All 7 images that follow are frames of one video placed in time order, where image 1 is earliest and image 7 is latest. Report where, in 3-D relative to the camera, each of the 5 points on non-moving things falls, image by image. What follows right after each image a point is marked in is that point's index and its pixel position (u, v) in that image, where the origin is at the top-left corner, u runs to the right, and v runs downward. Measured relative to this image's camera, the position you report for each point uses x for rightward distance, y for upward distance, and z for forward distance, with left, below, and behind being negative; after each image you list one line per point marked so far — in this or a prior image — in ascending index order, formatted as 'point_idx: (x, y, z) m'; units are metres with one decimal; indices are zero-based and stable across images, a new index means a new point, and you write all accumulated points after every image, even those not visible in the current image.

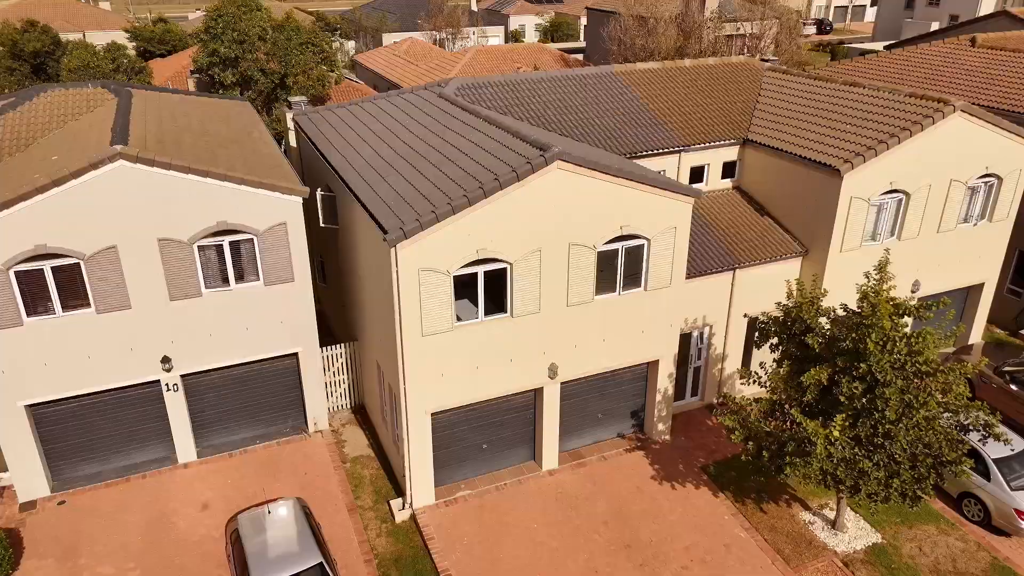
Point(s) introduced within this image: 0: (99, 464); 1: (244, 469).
0: (-10.8, -4.5, +17.9) m
1: (-7.2, -4.8, +18.3) m
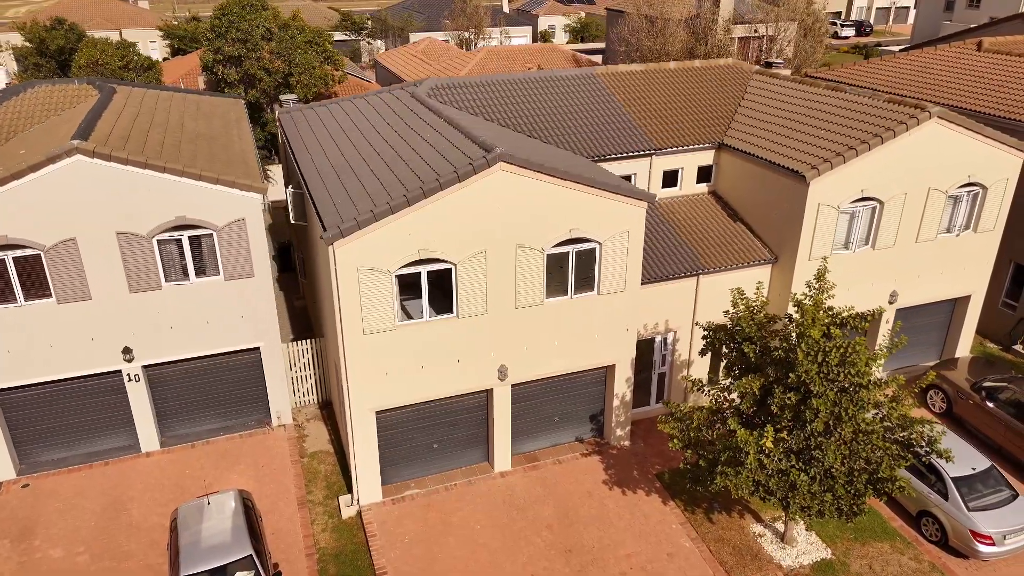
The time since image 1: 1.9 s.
0: (-12.0, -4.3, +18.4) m
1: (-8.4, -4.7, +18.6) m
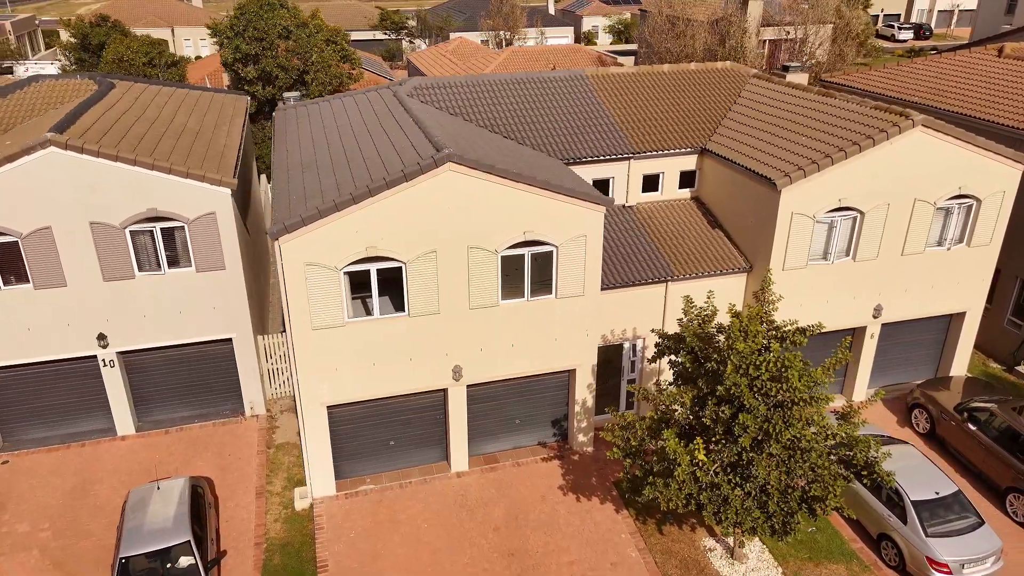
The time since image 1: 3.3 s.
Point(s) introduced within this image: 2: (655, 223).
0: (-13.0, -3.9, +19.2) m
1: (-9.4, -4.4, +19.2) m
2: (+4.2, +1.9, +19.9) m
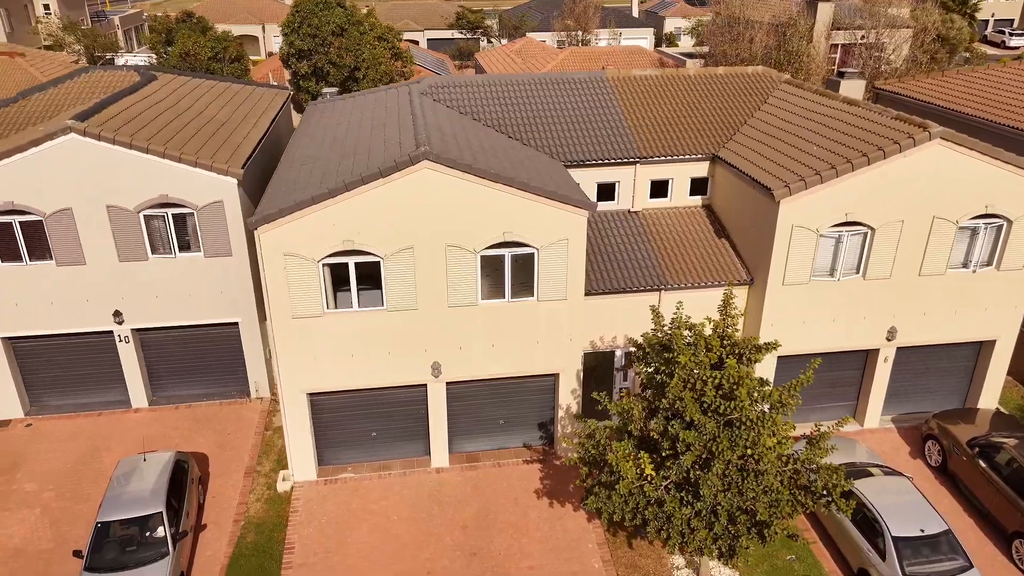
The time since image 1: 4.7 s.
0: (-13.3, -3.2, +20.6) m
1: (-9.7, -3.9, +20.2) m
2: (+4.2, +1.7, +19.5) m
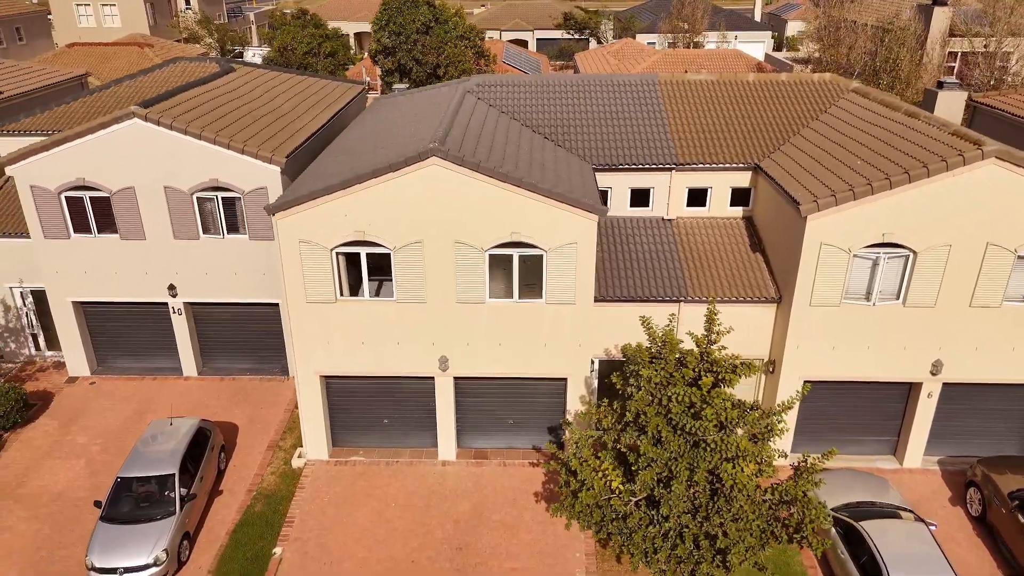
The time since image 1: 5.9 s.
0: (-12.5, -2.3, +22.4) m
1: (-9.1, -3.3, +21.5) m
2: (+4.9, +1.3, +18.8) m
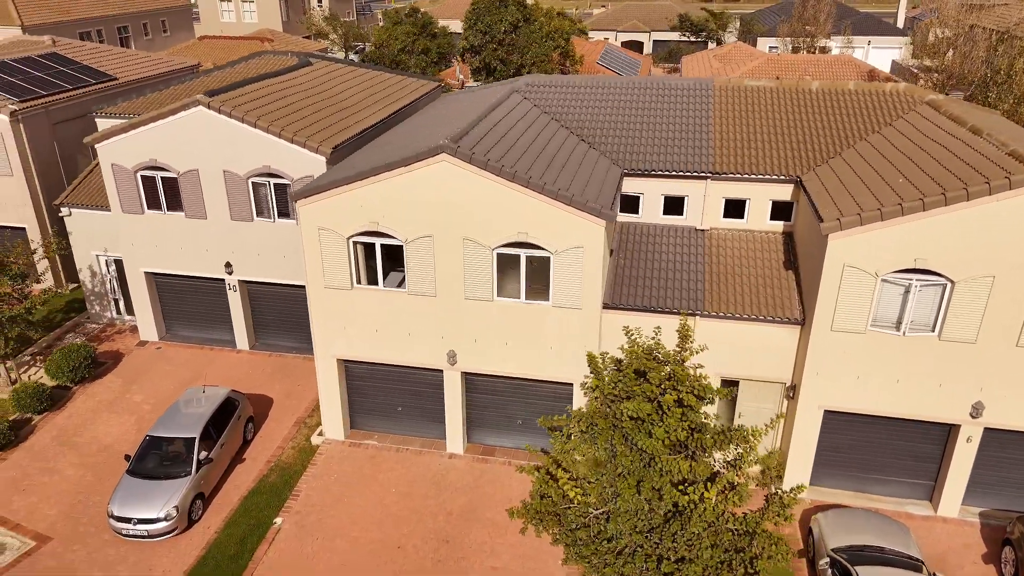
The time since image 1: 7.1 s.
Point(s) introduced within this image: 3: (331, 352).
0: (-11.3, -1.5, +24.3) m
1: (-8.2, -2.6, +22.9) m
2: (+5.5, +0.9, +18.0) m
3: (-4.7, -1.7, +17.9) m
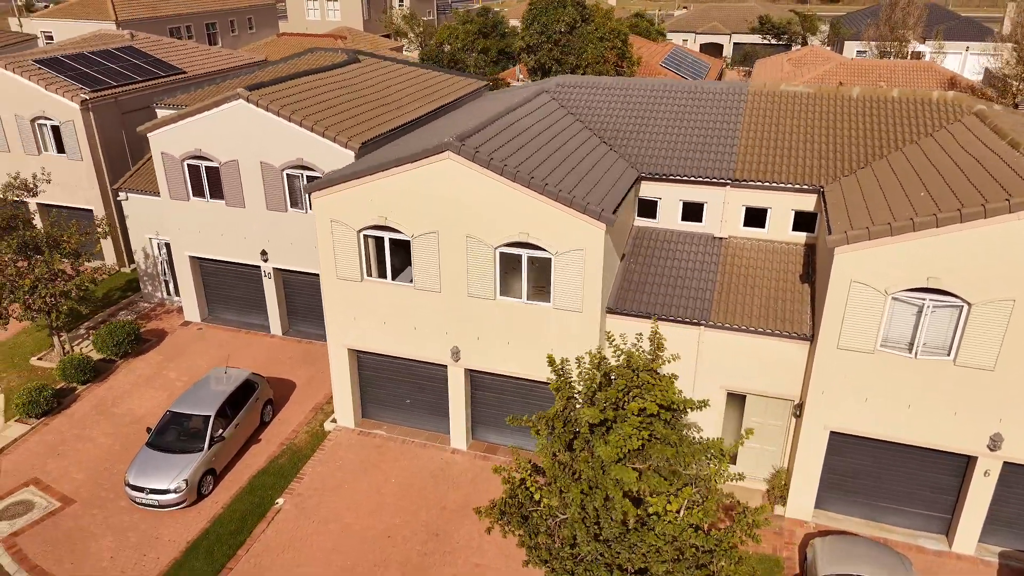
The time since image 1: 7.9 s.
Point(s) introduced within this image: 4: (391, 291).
0: (-10.4, -0.9, +25.5) m
1: (-7.5, -2.2, +23.8) m
2: (+5.7, +0.7, +17.5) m
3: (-4.6, -1.4, +18.5) m
4: (-3.1, -0.1, +17.3) m
